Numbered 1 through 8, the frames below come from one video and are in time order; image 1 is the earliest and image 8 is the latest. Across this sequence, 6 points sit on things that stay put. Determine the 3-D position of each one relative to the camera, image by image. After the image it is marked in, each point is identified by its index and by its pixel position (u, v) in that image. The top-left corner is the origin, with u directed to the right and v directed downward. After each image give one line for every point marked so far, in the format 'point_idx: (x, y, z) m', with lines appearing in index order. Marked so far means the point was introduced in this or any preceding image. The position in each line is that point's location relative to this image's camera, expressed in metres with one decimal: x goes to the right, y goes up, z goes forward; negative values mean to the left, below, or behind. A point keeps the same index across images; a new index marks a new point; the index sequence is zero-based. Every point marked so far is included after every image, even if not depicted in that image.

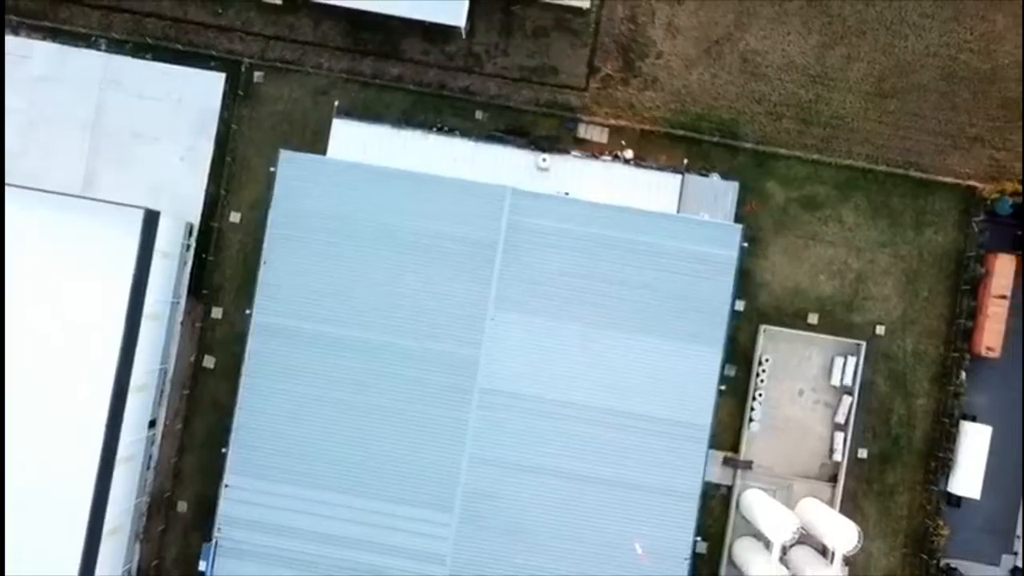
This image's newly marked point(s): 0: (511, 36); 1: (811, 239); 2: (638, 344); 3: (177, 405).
0: (0.0, +5.7, +19.0) m
1: (+7.0, +1.1, +19.3) m
2: (+2.7, -1.2, +17.5) m
3: (-7.6, -2.6, +18.7) m
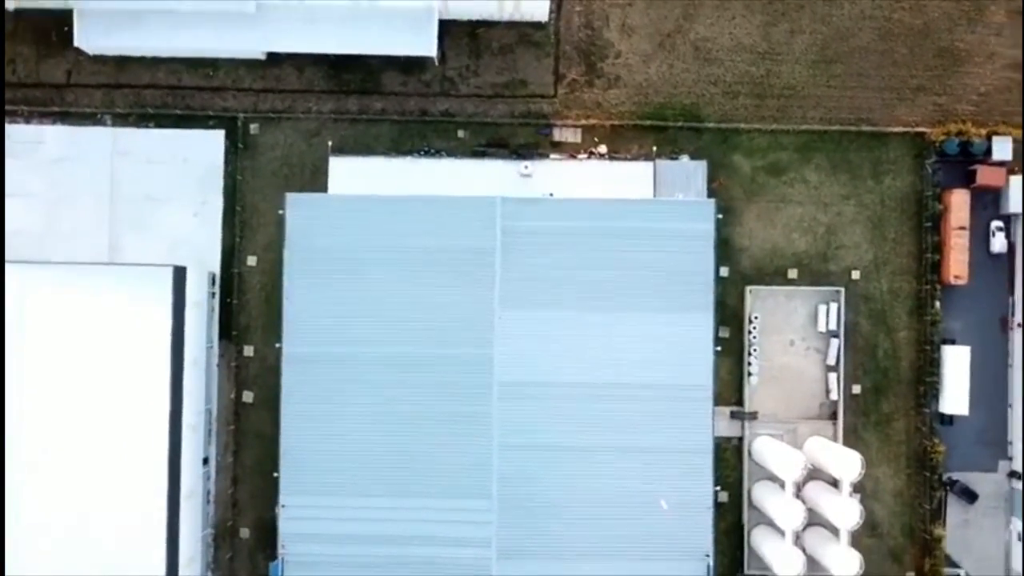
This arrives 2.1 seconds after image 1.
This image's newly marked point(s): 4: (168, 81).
0: (-0.8, +5.7, +20.4) m
1: (+6.8, +2.2, +20.9) m
2: (+2.9, -0.7, +19.1) m
3: (-7.0, -3.7, +20.2) m
4: (-8.3, +5.0, +20.1) m
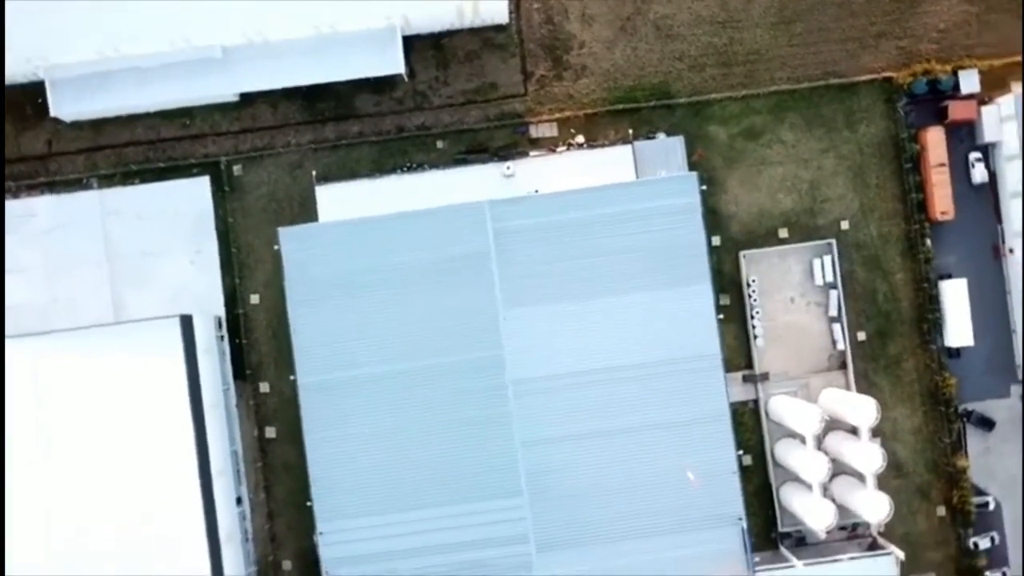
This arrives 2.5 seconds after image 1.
0: (-1.6, +5.5, +20.7) m
1: (+6.4, +3.2, +21.2) m
2: (+3.0, -0.3, +19.4) m
3: (-6.4, -4.7, +20.6) m
4: (-9.0, +3.7, +20.4) m
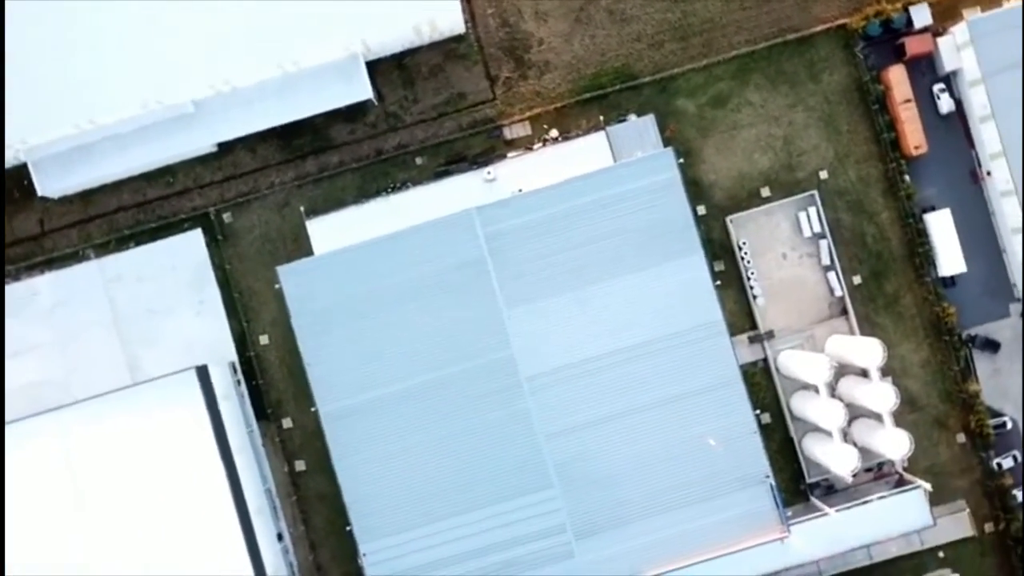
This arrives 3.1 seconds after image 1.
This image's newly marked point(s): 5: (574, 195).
0: (-2.5, +5.2, +21.1) m
1: (+5.8, +4.2, +21.6) m
2: (+3.0, +0.2, +19.8) m
3: (-5.6, -5.7, +21.0) m
4: (-9.5, +2.2, +20.8) m
5: (+1.5, +2.2, +19.8) m
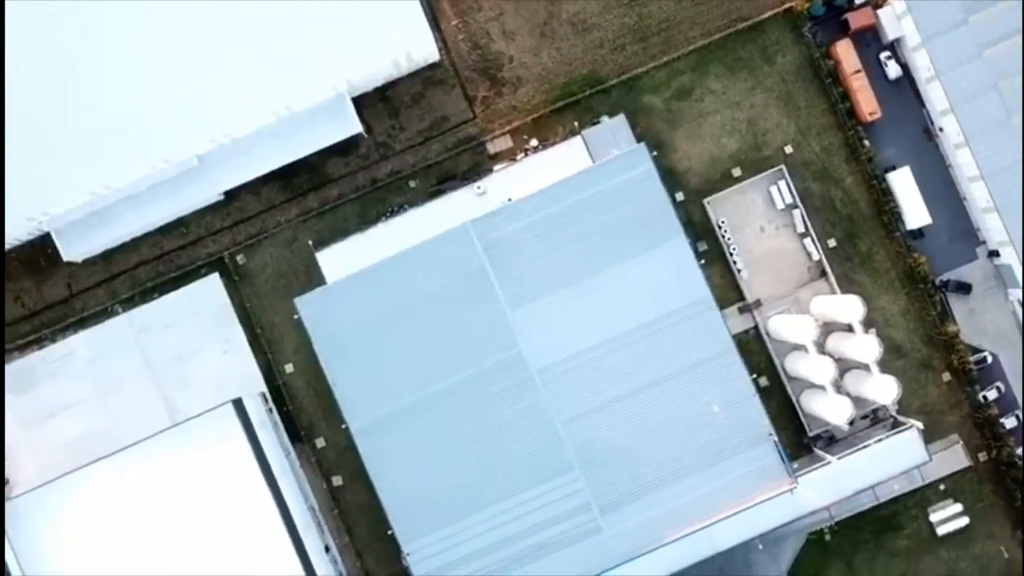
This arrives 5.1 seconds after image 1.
0: (-3.1, +4.8, +22.5) m
1: (+5.3, +4.8, +23.1) m
2: (+3.0, +0.4, +21.3) m
3: (-4.8, -6.4, +22.5) m
4: (-9.7, +1.0, +22.1) m
5: (+1.2, +2.3, +21.2) m
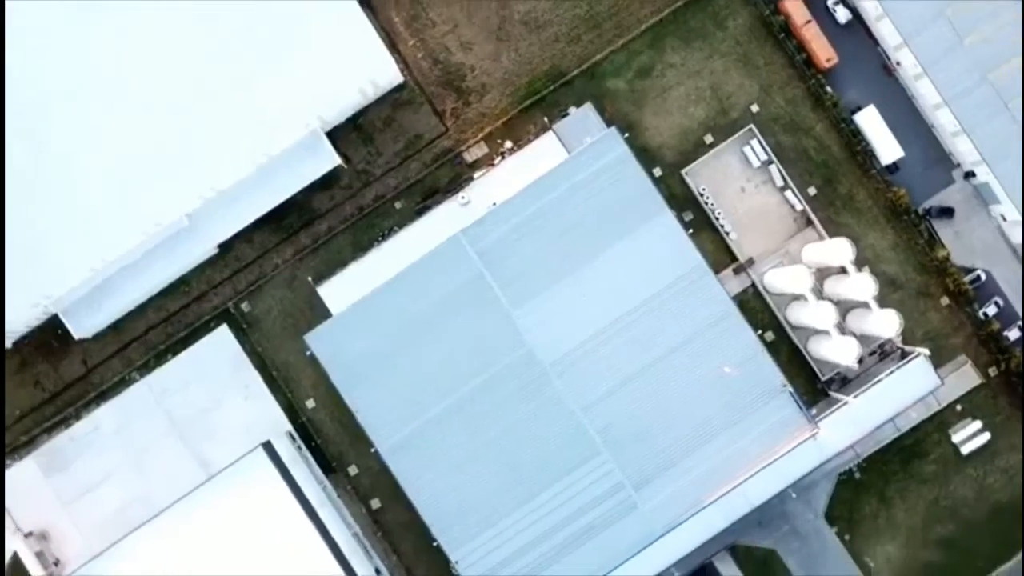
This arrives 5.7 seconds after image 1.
0: (-3.9, +4.2, +22.9) m
1: (+4.4, +5.6, +23.6) m
2: (+2.9, +0.9, +21.8) m
3: (-3.7, -7.1, +23.0) m
4: (-9.7, -0.7, +22.5) m
5: (+0.8, +2.5, +21.7) m
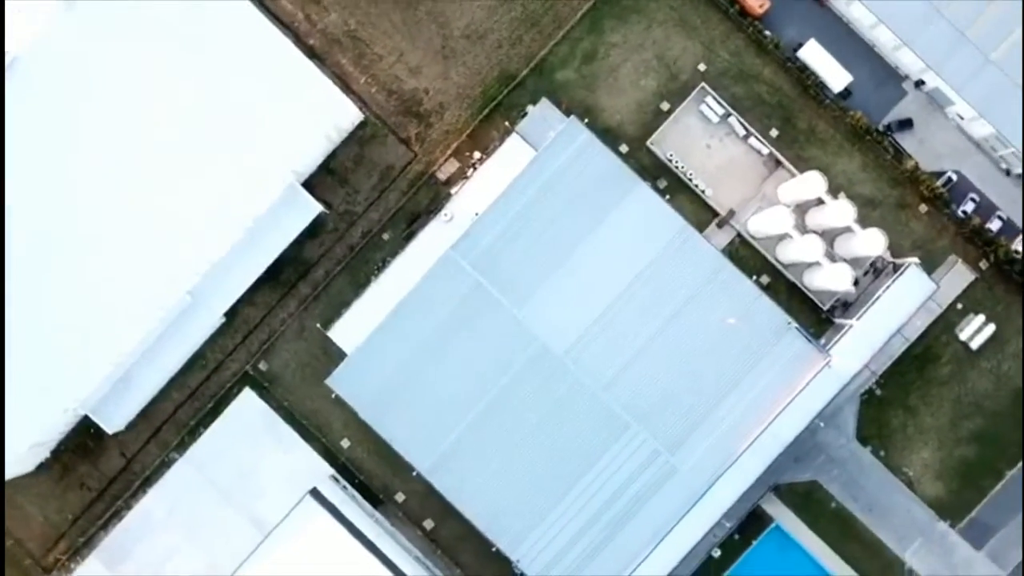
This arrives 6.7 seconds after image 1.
0: (-4.7, +3.1, +23.6) m
1: (+3.0, +6.4, +24.3) m
2: (+2.6, +1.5, +22.5) m
3: (-2.0, -7.8, +23.7) m
4: (-9.3, -3.0, +23.1) m
5: (+0.2, +2.5, +22.4) m
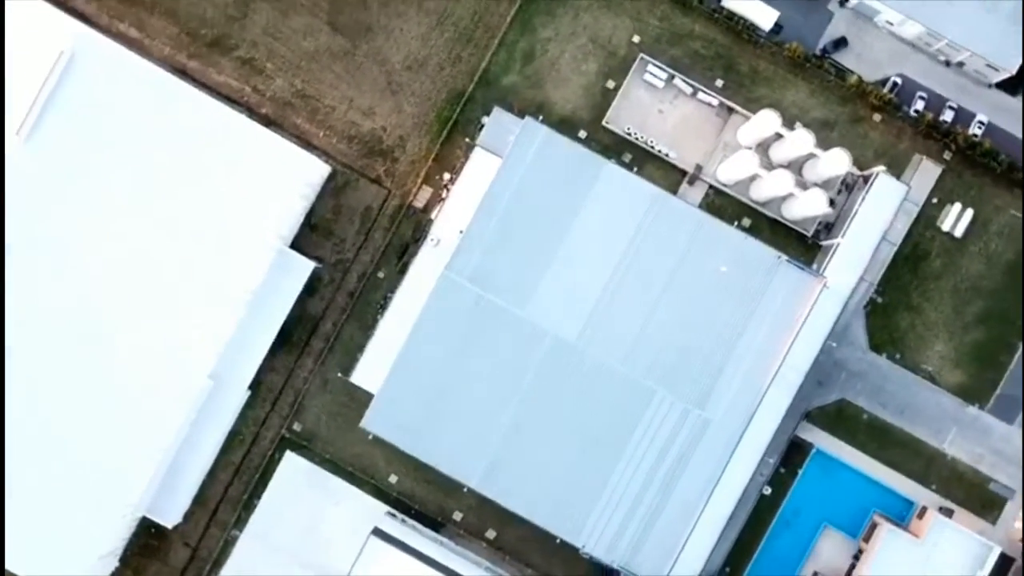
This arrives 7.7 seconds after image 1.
0: (-5.4, +1.7, +24.3) m
1: (+1.3, +6.8, +25.1) m
2: (+2.1, +1.9, +23.3) m
3: (0.0, -8.2, +24.4) m
4: (-8.3, -5.3, +23.8) m
5: (-0.4, +2.4, +23.2) m
